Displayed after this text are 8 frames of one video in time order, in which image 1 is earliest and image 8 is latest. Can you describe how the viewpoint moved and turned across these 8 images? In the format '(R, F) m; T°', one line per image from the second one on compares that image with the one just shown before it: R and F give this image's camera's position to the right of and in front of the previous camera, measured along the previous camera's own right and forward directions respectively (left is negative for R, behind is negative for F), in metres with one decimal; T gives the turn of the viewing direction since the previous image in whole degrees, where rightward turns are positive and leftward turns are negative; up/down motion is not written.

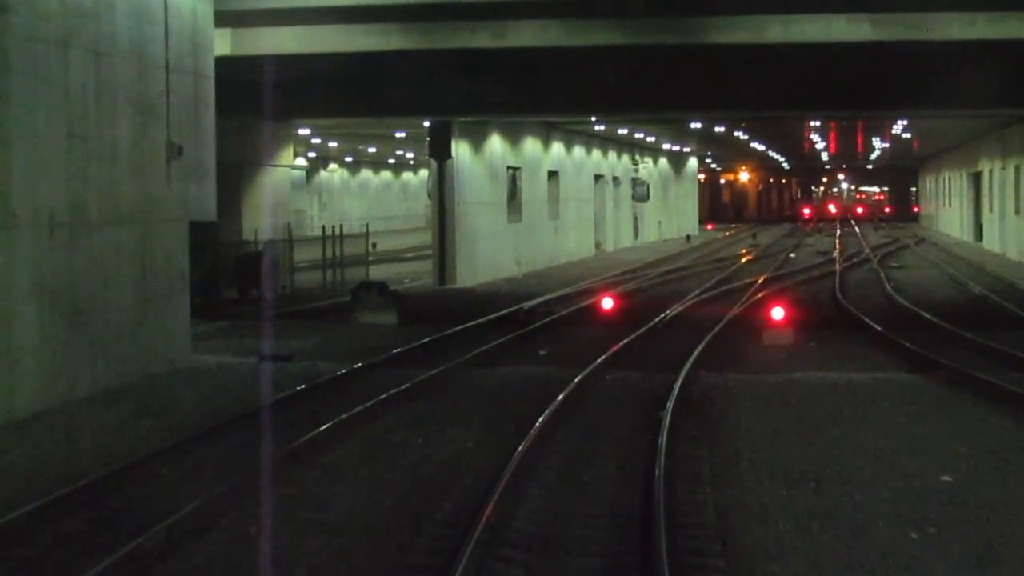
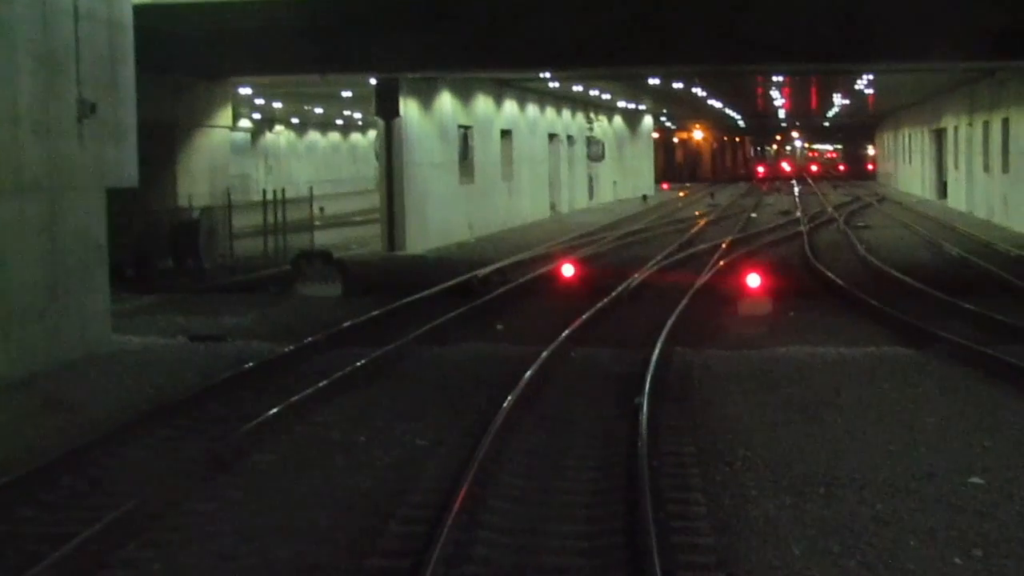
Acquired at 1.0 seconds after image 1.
(0.0, +1.8) m; +1°
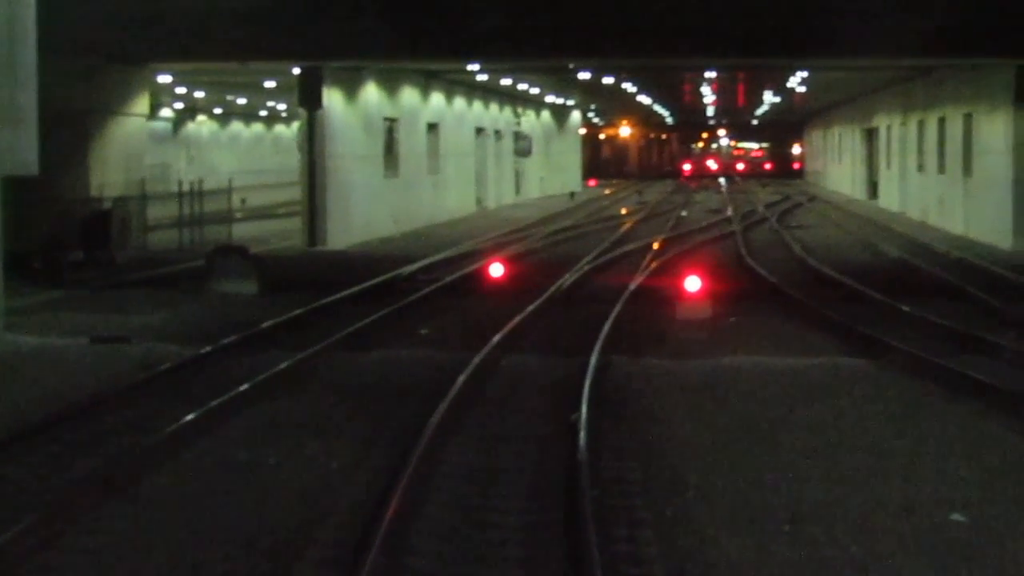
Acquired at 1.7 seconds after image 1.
(0.0, +1.1) m; +2°
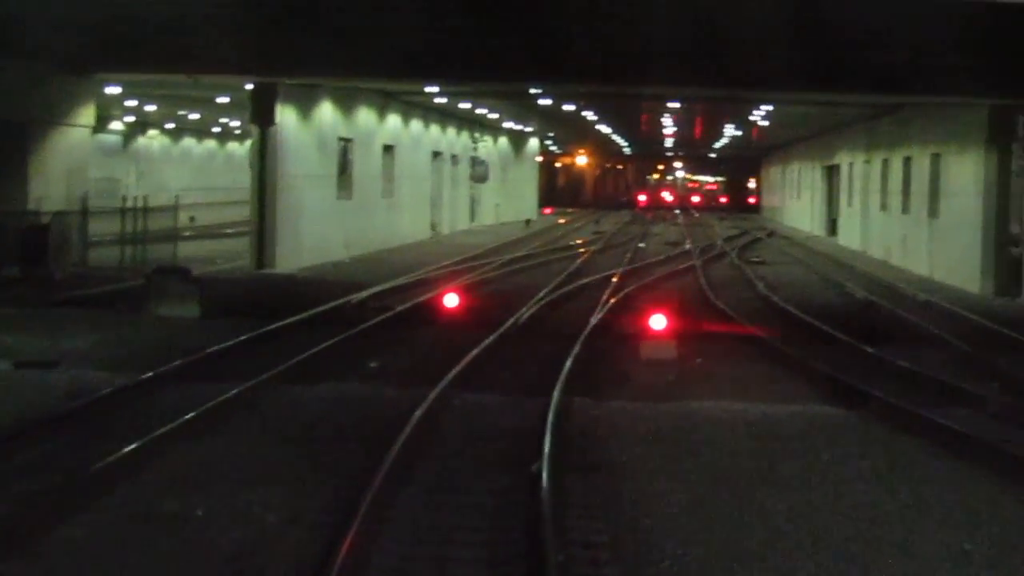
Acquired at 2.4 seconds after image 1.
(-0.1, +1.1) m; +1°
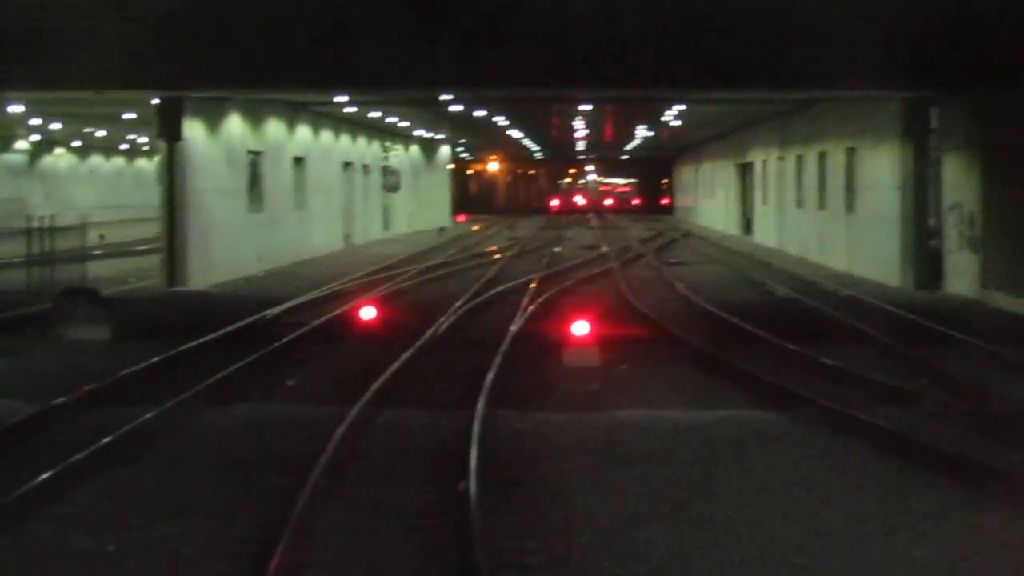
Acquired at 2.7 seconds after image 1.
(+1.9, -0.2) m; -7°
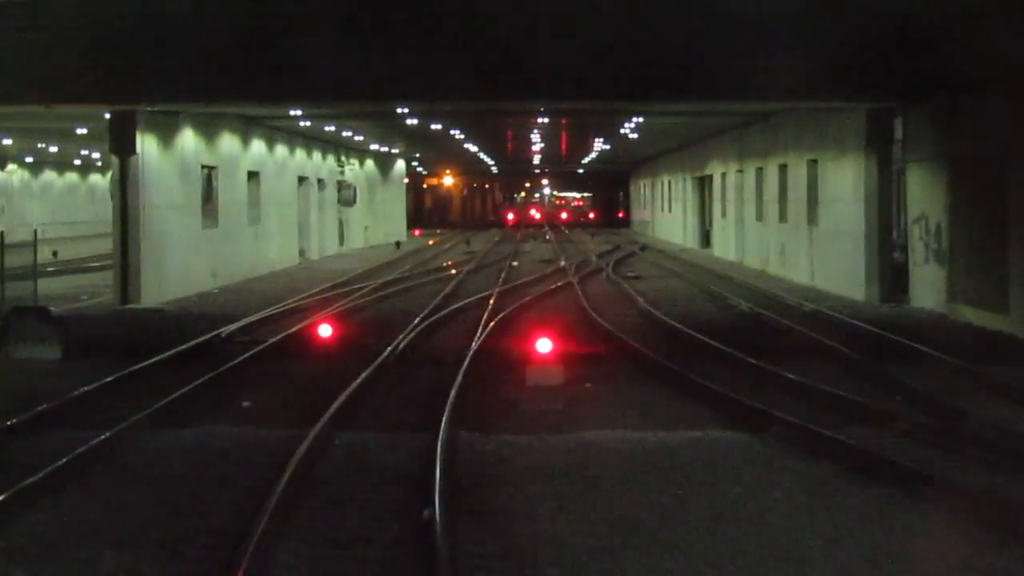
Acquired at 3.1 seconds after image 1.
(0.0, +0.3) m; +1°
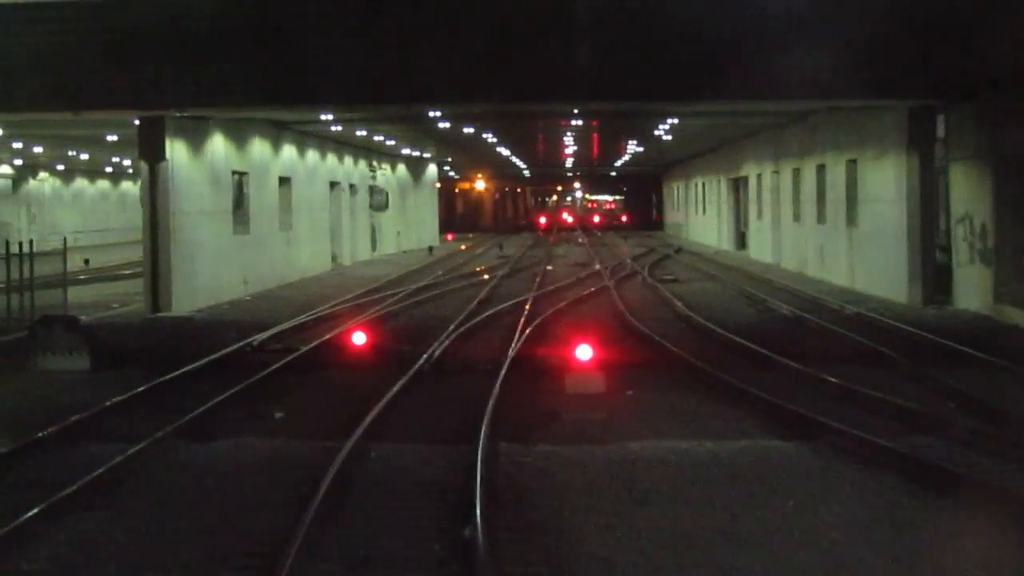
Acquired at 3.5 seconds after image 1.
(0.0, +0.4) m; -1°
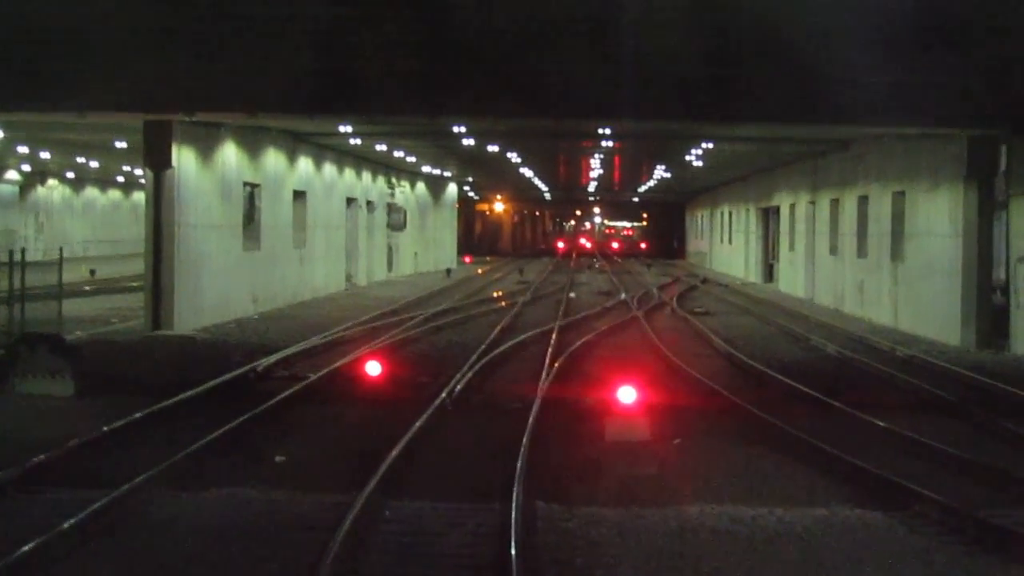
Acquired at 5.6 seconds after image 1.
(-0.1, +1.5) m; 0°
